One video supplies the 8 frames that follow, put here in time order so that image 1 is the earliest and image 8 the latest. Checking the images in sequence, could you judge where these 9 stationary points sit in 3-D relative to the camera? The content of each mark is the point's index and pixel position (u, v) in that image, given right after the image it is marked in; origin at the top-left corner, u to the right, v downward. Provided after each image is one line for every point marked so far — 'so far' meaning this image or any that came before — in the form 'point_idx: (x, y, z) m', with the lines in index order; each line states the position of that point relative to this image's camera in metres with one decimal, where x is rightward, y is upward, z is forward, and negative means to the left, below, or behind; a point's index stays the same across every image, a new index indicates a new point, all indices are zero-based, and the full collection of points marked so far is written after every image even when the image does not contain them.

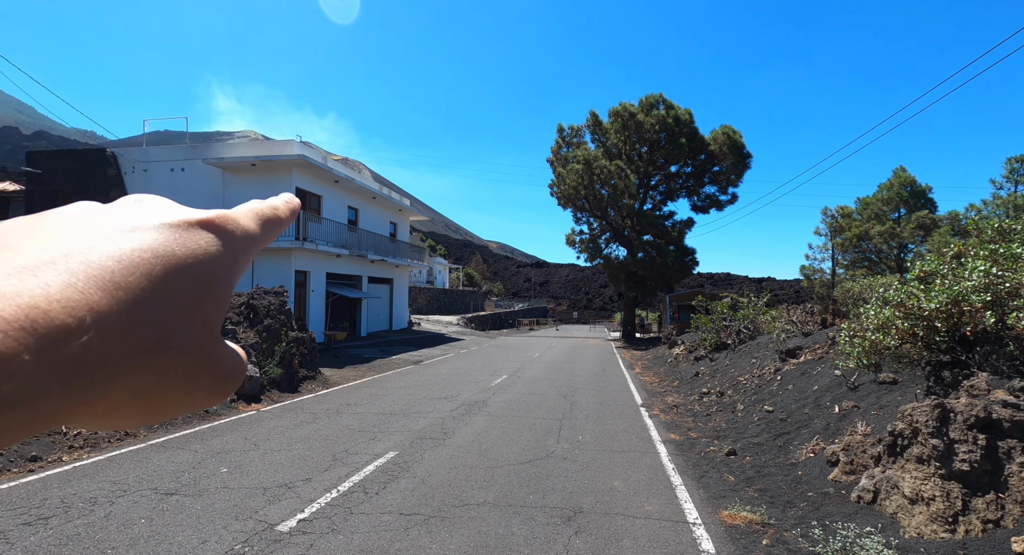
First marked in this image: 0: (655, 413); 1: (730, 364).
0: (+2.6, -2.5, +8.8) m
1: (+5.3, -2.1, +11.4) m
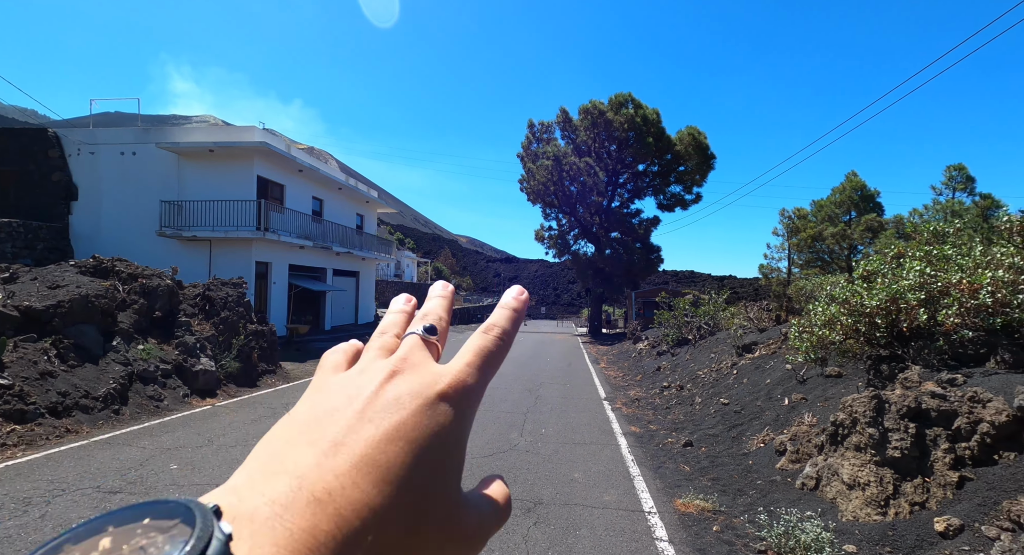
0: (+2.0, -2.4, +9.0) m
1: (+4.4, -2.1, +11.7) m
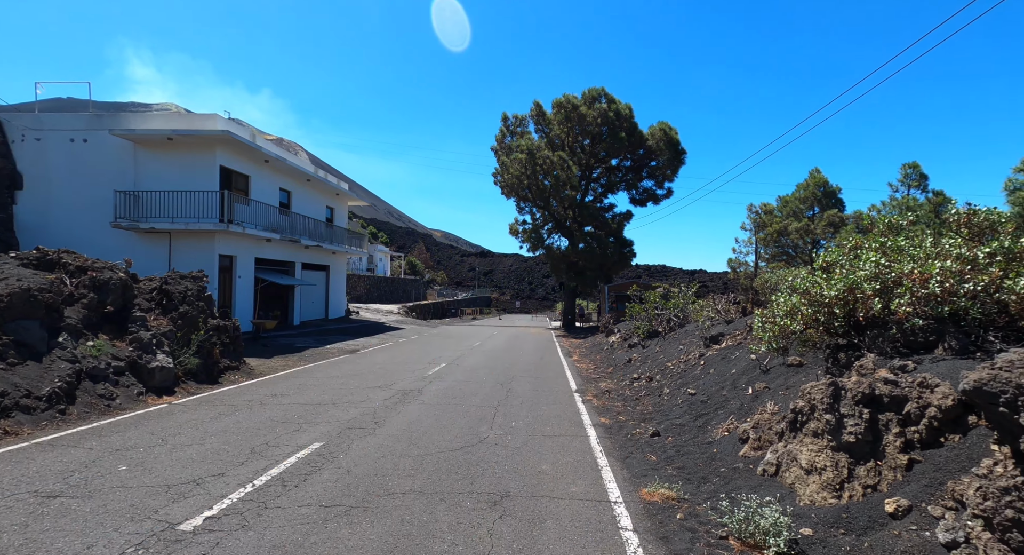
0: (+1.4, -2.3, +9.0) m
1: (+3.7, -1.9, +11.9) m
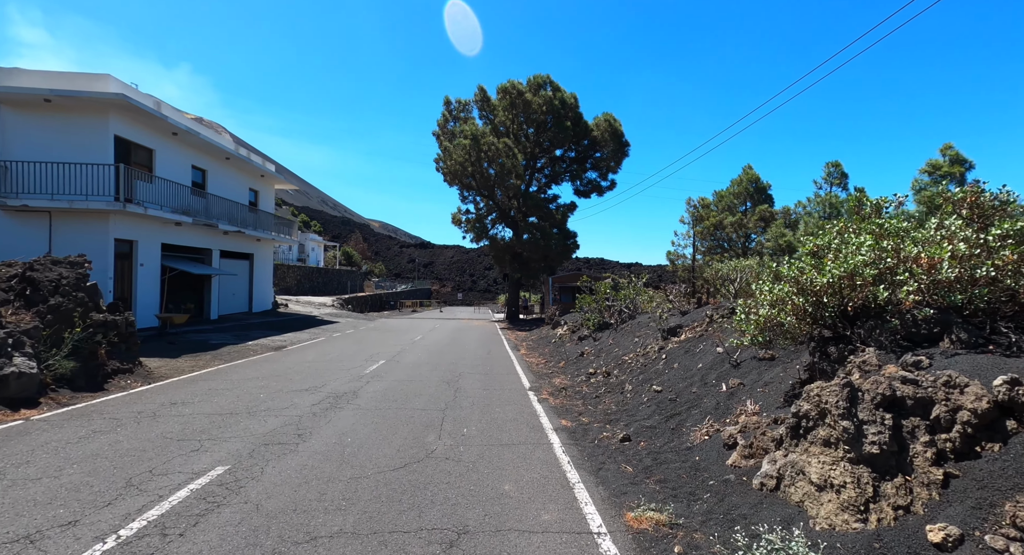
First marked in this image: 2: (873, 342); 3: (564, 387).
0: (+0.5, -2.1, +8.3) m
1: (+2.5, -1.7, +11.5) m
2: (+3.2, -0.6, +4.2) m
3: (+1.0, -2.1, +9.2) m
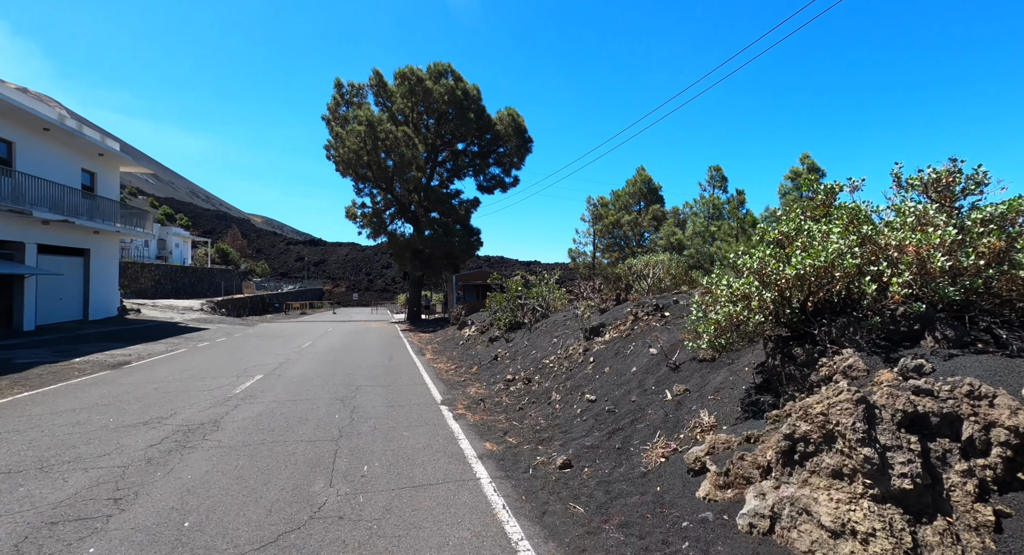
0: (-0.8, -2.0, +7.2) m
1: (+0.4, -1.6, +10.6) m
2: (+2.6, -0.5, +3.7) m
3: (-0.5, -2.1, +8.1) m
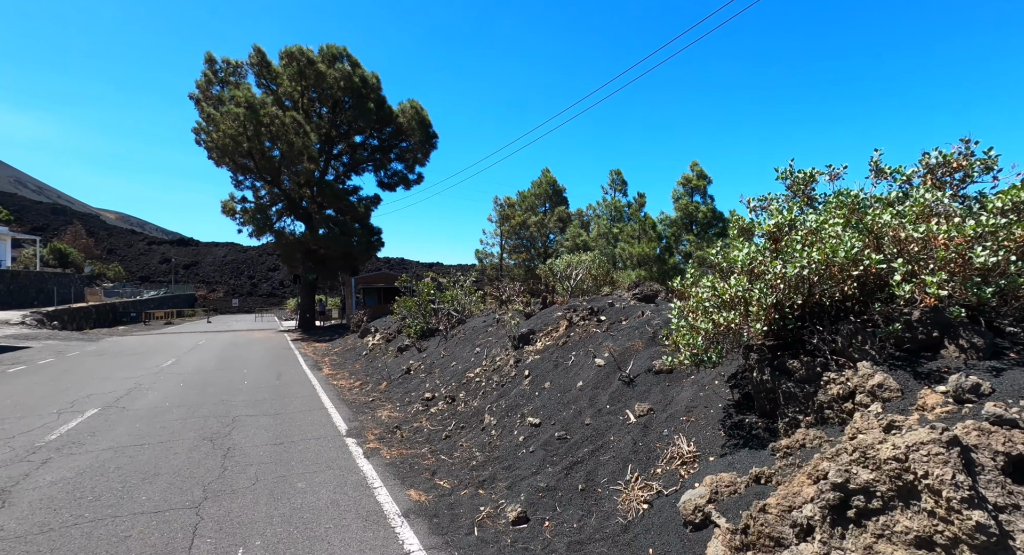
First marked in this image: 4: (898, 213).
0: (-1.8, -2.1, +5.8) m
1: (-1.3, -1.6, +9.5) m
2: (+2.3, -0.5, +3.2) m
3: (-1.7, -2.1, +6.8) m
4: (+2.7, +0.4, +3.3) m
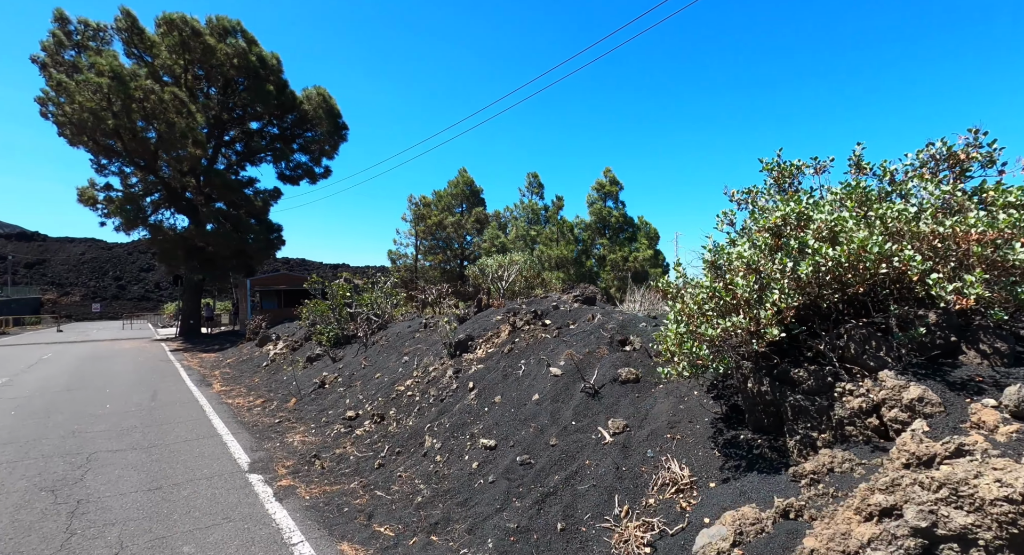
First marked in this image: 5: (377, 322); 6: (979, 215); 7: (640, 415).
0: (-2.3, -2.1, +4.7) m
1: (-2.5, -1.6, +8.4) m
2: (+2.2, -0.5, +2.9) m
3: (-2.4, -2.1, +5.7) m
4: (+2.5, +0.4, +3.1) m
5: (-3.2, -1.0, +11.0) m
6: (+2.7, +0.3, +2.8) m
7: (+1.1, -1.2, +4.1) m
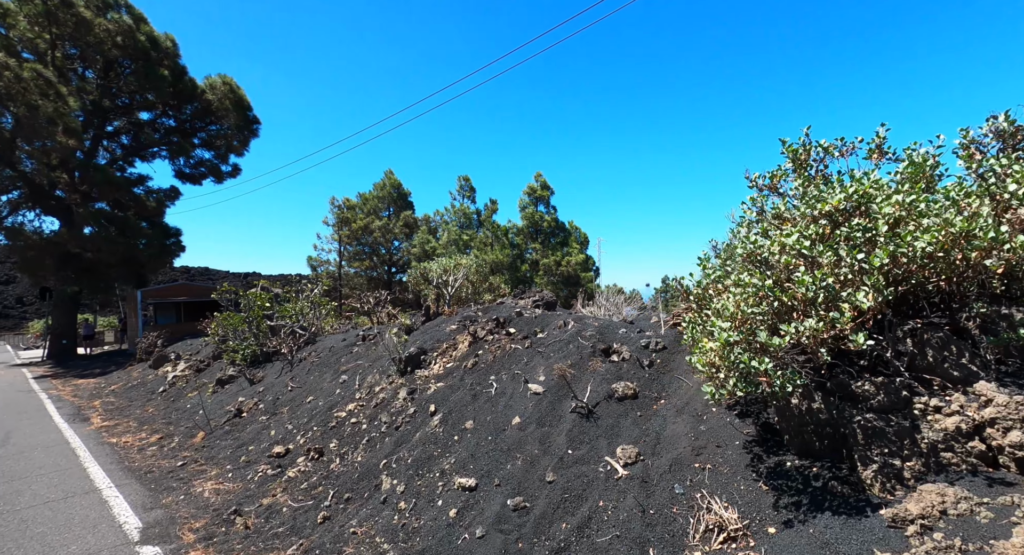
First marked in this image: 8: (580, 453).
0: (-2.4, -2.1, +3.5) m
1: (-3.2, -1.7, +7.2) m
2: (+2.3, -0.5, +2.5) m
3: (-2.7, -2.2, +4.5) m
4: (+2.6, +0.5, +2.7) m
5: (-4.3, -1.2, +9.7) m
6: (+2.8, +0.4, +2.5) m
7: (+1.1, -1.2, +3.4) m
8: (+0.5, -1.3, +3.6) m
